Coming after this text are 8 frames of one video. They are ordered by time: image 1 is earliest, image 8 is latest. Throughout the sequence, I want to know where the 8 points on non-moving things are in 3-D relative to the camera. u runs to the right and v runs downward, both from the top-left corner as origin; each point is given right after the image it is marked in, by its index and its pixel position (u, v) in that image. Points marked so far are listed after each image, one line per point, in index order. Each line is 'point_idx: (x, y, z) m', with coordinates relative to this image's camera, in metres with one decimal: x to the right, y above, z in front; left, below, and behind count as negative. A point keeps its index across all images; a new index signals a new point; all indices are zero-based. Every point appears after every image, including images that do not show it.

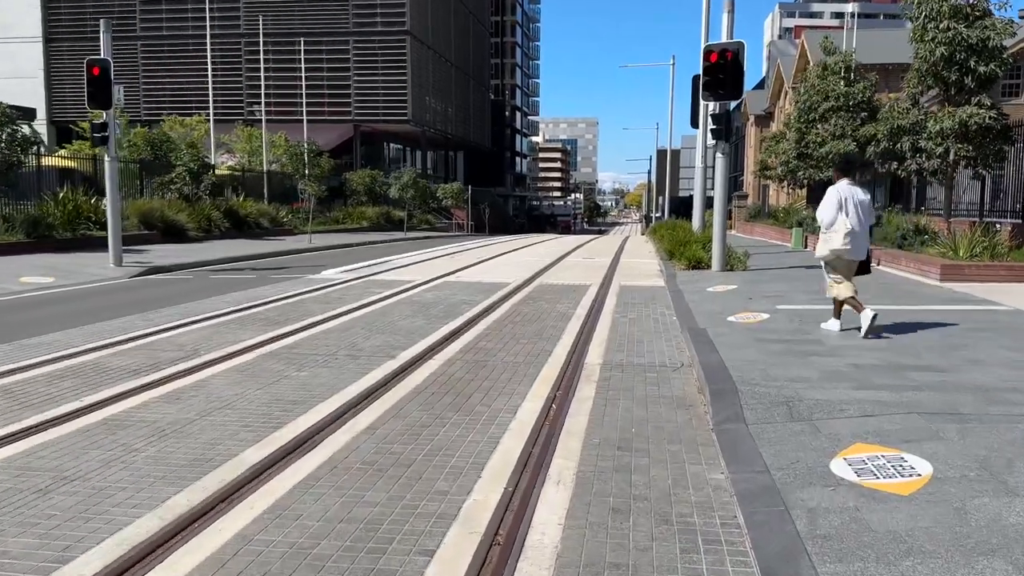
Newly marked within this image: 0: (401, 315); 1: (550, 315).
0: (-1.5, -0.4, +10.5) m
1: (+0.5, -0.4, +10.6) m
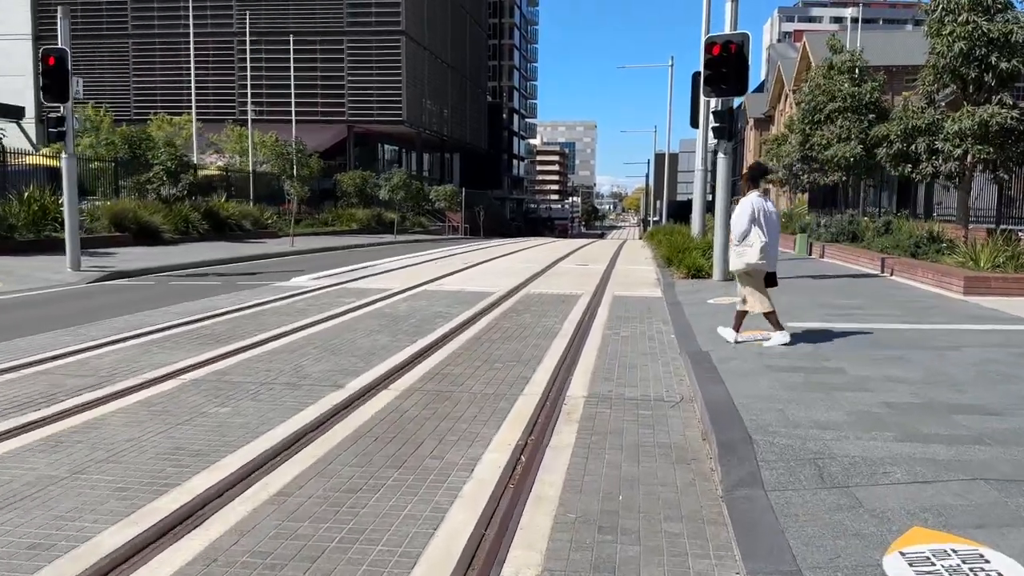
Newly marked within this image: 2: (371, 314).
0: (-1.7, -0.5, +9.3) m
1: (+0.2, -0.5, +9.5) m
2: (-1.9, -0.3, +10.7) m
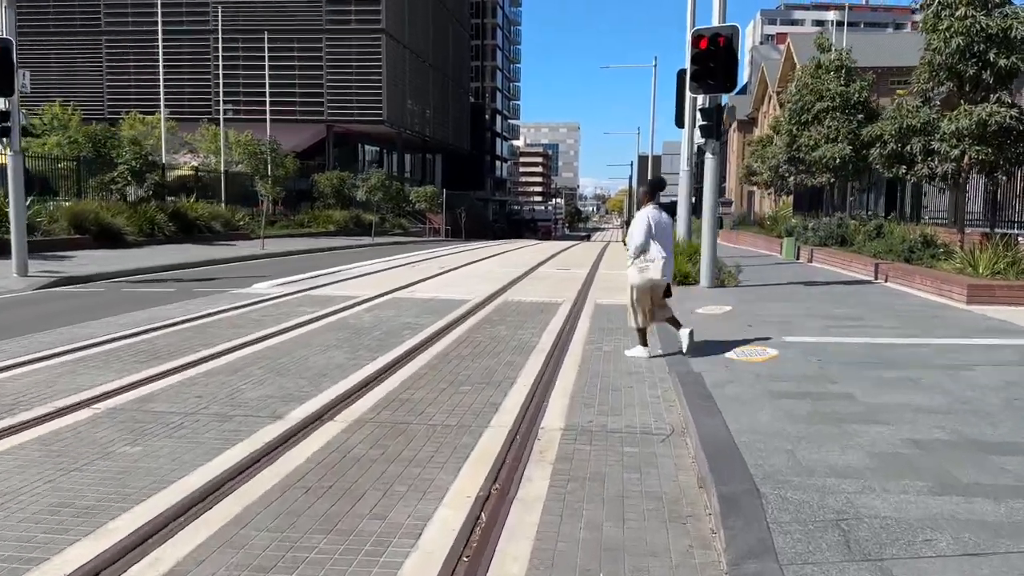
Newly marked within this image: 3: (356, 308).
0: (-2.0, -0.6, +8.4) m
1: (-0.1, -0.6, +8.6) m
2: (-2.2, -0.5, +9.8) m
3: (-2.2, -0.3, +11.4) m
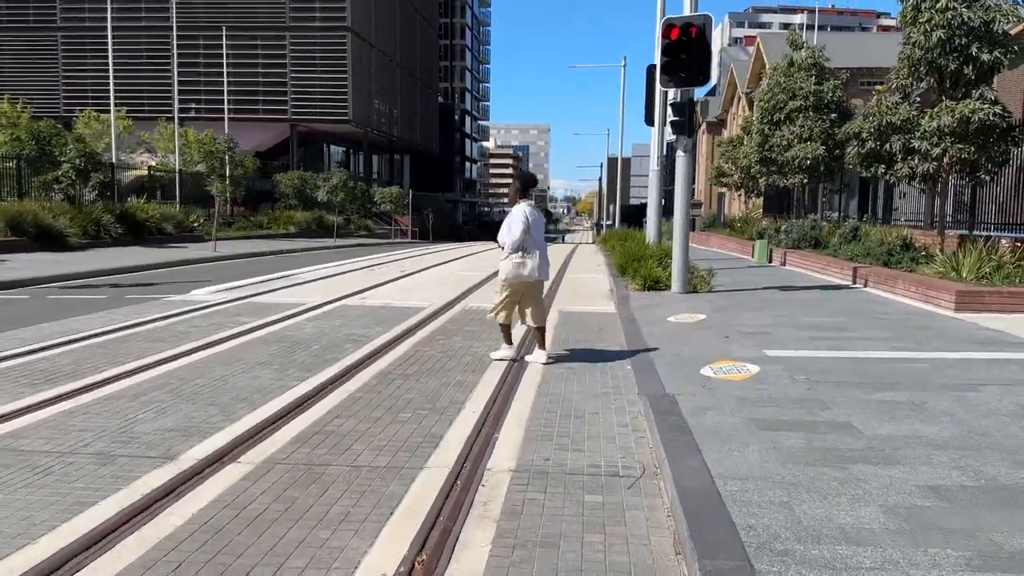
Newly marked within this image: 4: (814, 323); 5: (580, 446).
0: (-2.5, -0.7, +7.5) m
1: (-0.5, -0.7, +7.7) m
2: (-2.7, -0.6, +8.8) m
3: (-2.8, -0.4, +10.5) m
4: (+3.5, -0.4, +9.4) m
5: (+0.4, -1.0, +5.0) m
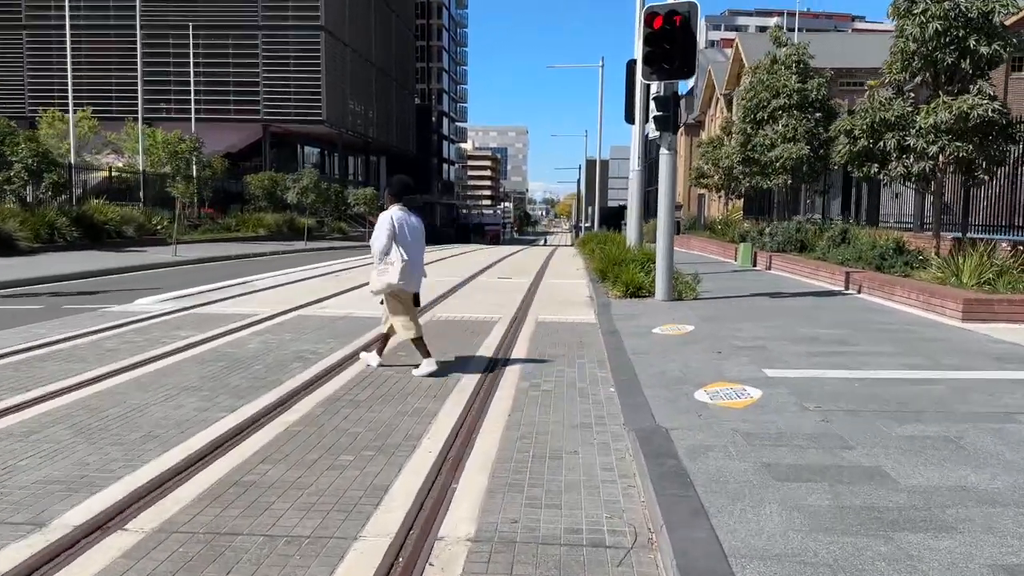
0: (-2.7, -0.8, +6.5) m
1: (-0.8, -0.8, +6.8) m
2: (-3.0, -0.7, +7.8) m
3: (-3.1, -0.5, +9.4) m
4: (+3.2, -0.5, +8.6) m
5: (+0.2, -1.1, +4.1) m
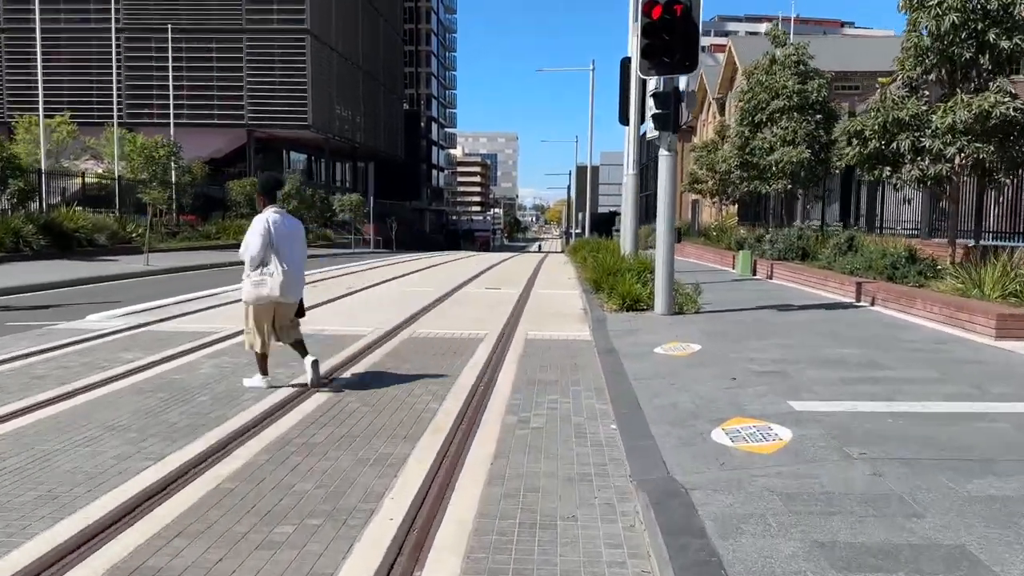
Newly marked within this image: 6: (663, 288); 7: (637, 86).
0: (-2.8, -1.0, +5.5) m
1: (-0.9, -1.0, +5.8) m
2: (-3.1, -0.8, +6.8) m
3: (-3.3, -0.7, +8.4) m
4: (+3.1, -0.6, +7.6) m
5: (+0.1, -1.2, +3.1) m
6: (+2.1, 0.0, +11.1) m
7: (+2.5, +4.1, +16.2) m
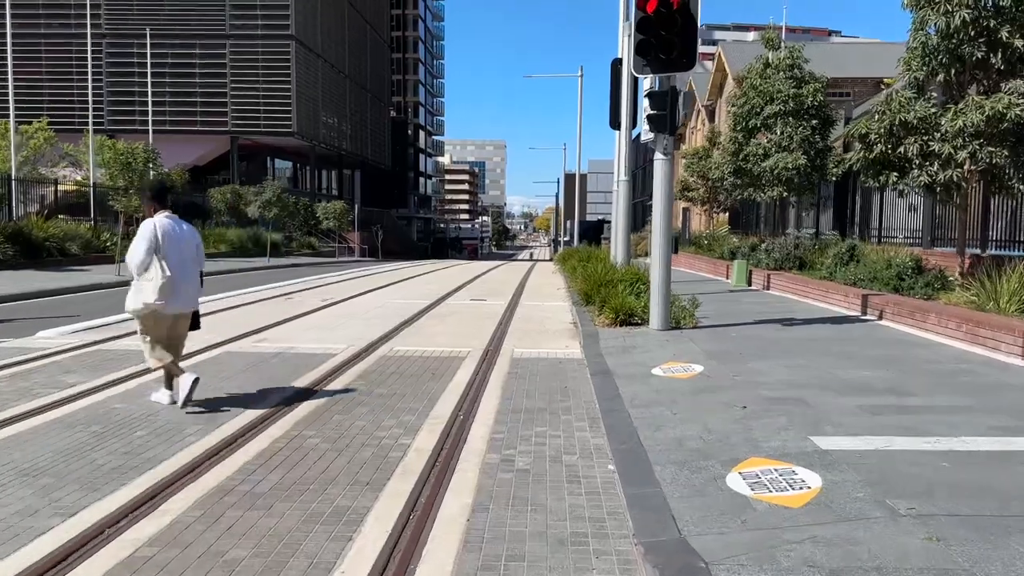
0: (-2.9, -1.1, +4.6) m
1: (-1.0, -1.1, +5.0) m
2: (-3.2, -1.0, +6.0) m
3: (-3.4, -0.8, +7.6) m
4: (+2.9, -0.8, +6.9) m
5: (+0.1, -1.3, +2.3) m
6: (+1.9, -0.2, +10.4) m
7: (+2.2, +3.8, +15.5) m
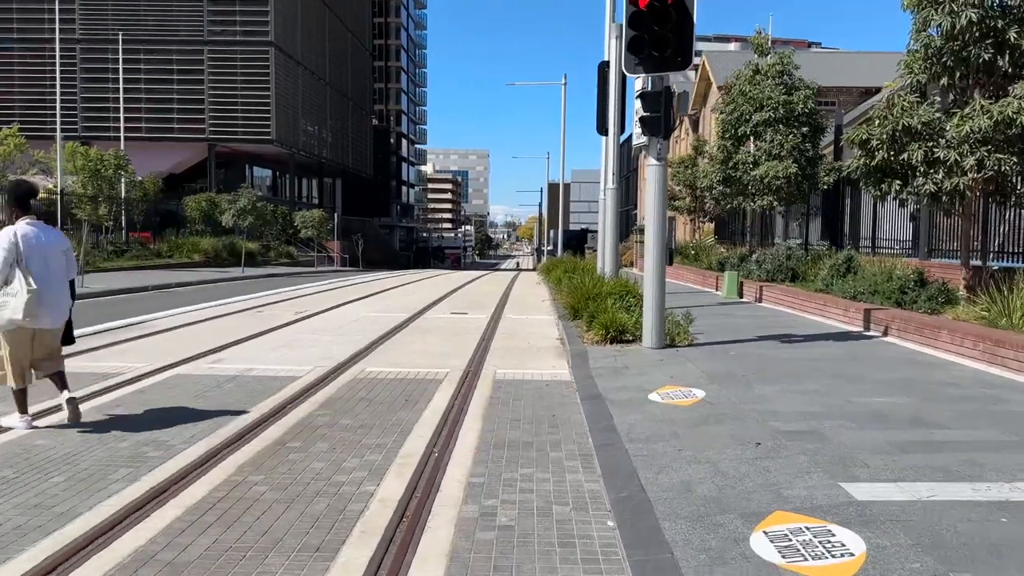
0: (-3.0, -1.2, +3.8) m
1: (-1.1, -1.2, +4.2) m
2: (-3.4, -1.1, +5.2) m
3: (-3.6, -1.0, +6.8) m
4: (+2.8, -0.9, +6.2) m
5: (0.0, -1.4, +1.6) m
6: (+1.7, -0.4, +9.7) m
7: (+1.9, +3.6, +14.8) m
